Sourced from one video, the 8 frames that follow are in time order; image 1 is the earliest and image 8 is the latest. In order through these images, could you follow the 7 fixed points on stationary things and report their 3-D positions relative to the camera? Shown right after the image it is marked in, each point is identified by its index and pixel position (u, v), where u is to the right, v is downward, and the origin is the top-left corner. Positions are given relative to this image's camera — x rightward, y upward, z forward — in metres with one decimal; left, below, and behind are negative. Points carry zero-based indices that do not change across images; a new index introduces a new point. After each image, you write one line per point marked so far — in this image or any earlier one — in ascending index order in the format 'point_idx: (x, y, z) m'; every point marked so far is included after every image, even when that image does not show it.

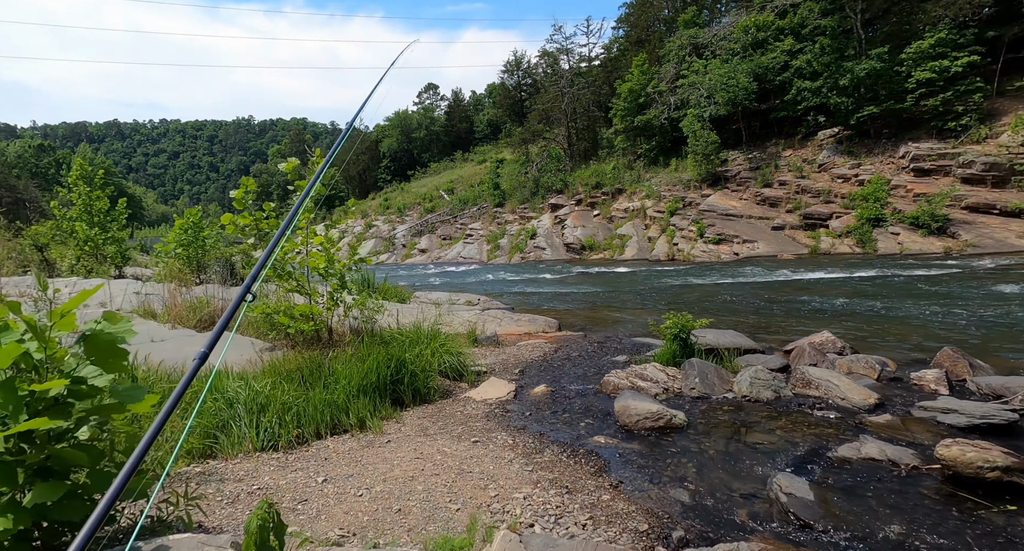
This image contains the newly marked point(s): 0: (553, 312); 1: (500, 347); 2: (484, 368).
0: (+0.9, -0.8, +12.2) m
1: (-0.2, -1.0, +8.3) m
2: (-0.3, -1.1, +6.8) m
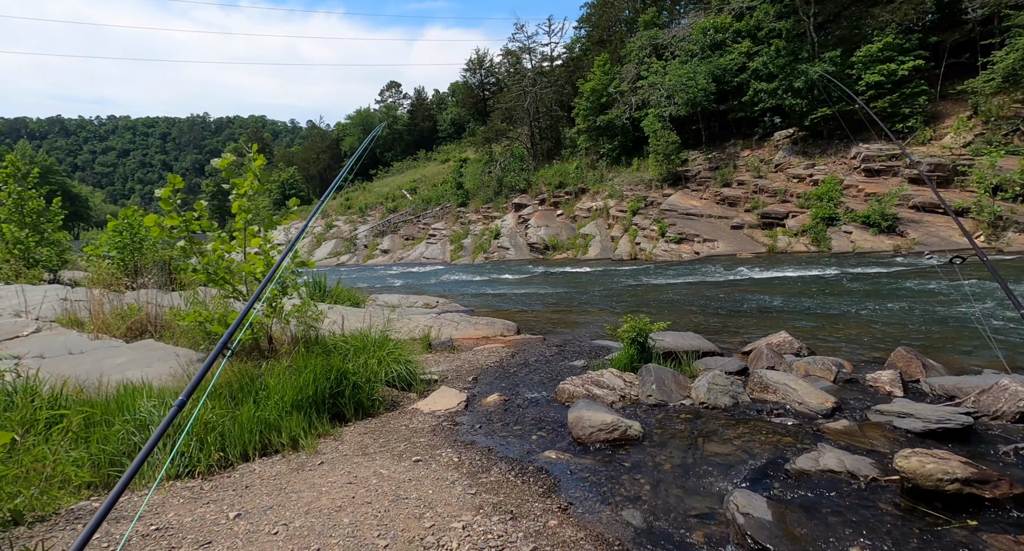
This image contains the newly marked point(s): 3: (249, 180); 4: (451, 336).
0: (0.0, -0.8, +11.9) m
1: (-0.8, -1.1, +8.0) m
2: (-0.9, -1.1, +6.5) m
3: (-2.9, +1.1, +6.4) m
4: (-1.0, -1.0, +9.2) m
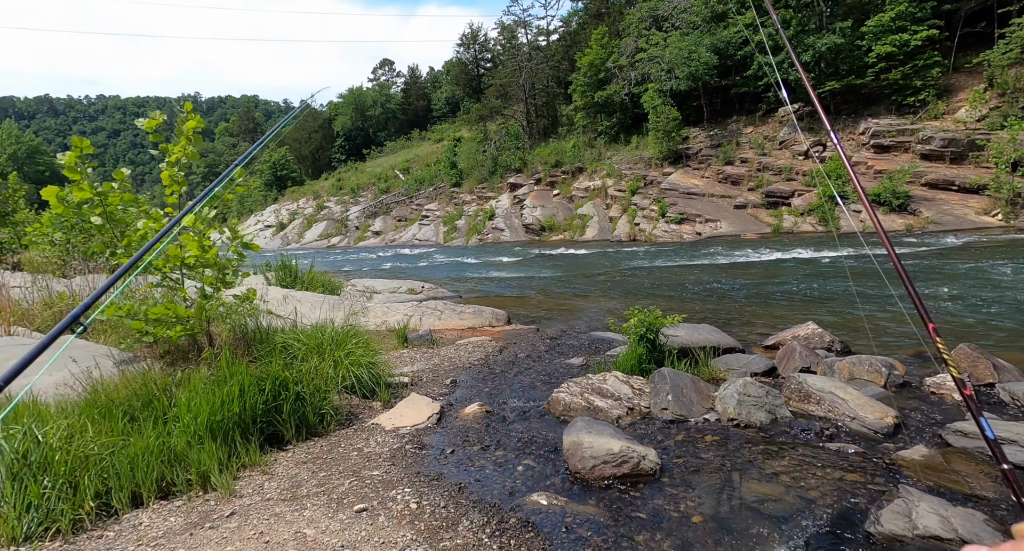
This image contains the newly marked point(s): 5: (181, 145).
0: (-0.1, -0.5, +10.9) m
1: (-0.9, -0.9, +7.0) m
2: (-1.0, -1.0, +5.5) m
3: (-3.0, +1.2, +5.3) m
4: (-1.1, -0.8, +8.2) m
5: (-3.0, +1.2, +5.3) m
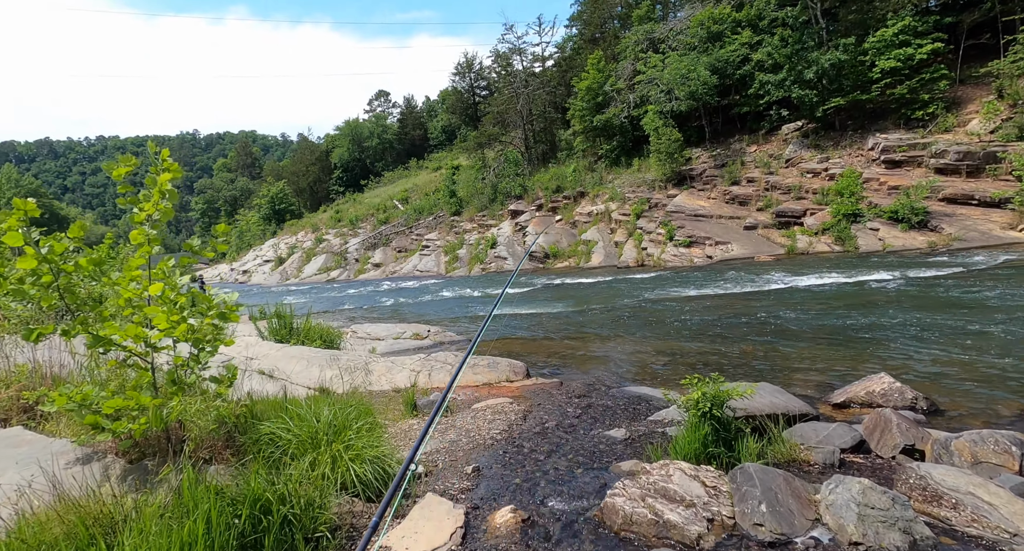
0: (+0.1, -1.2, +10.0) m
1: (-0.7, -1.5, +6.1) m
2: (-0.7, -1.5, +4.6) m
3: (-2.8, +0.6, +4.5) m
4: (-0.9, -1.4, +7.3) m
5: (-2.8, +0.6, +4.5) m
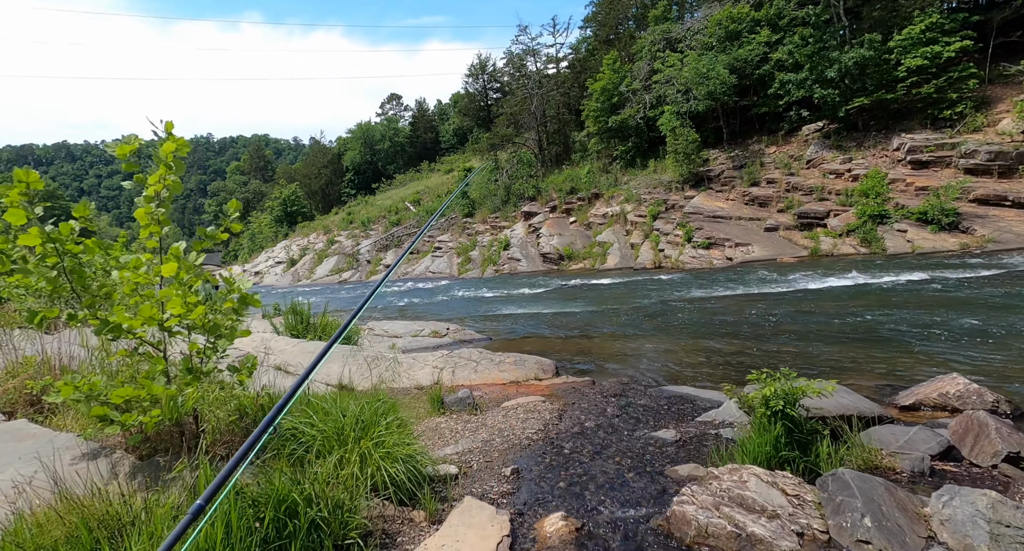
0: (+0.5, -1.2, +9.6) m
1: (-0.3, -1.4, +5.7) m
2: (-0.4, -1.4, +4.2) m
3: (-2.5, +0.7, +4.1) m
4: (-0.5, -1.3, +6.9) m
5: (-2.5, +0.7, +4.1) m
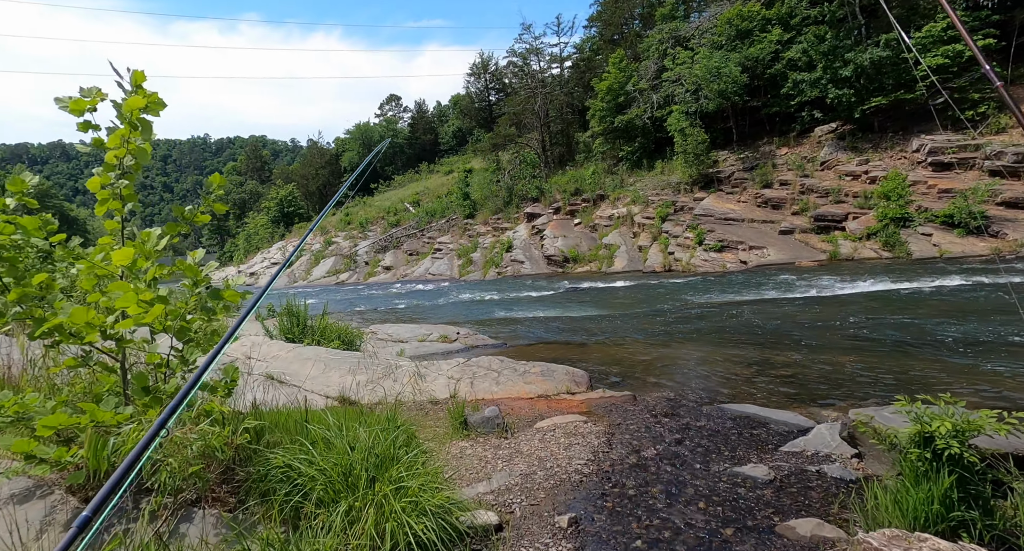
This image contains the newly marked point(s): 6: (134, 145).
0: (+0.8, -1.2, +8.7) m
1: (0.0, -1.3, +4.7) m
2: (-0.1, -1.4, +3.2) m
3: (-2.2, +0.8, +3.2) m
4: (-0.2, -1.3, +6.0) m
5: (-2.2, +0.8, +3.2) m
6: (-2.2, +0.8, +3.3) m
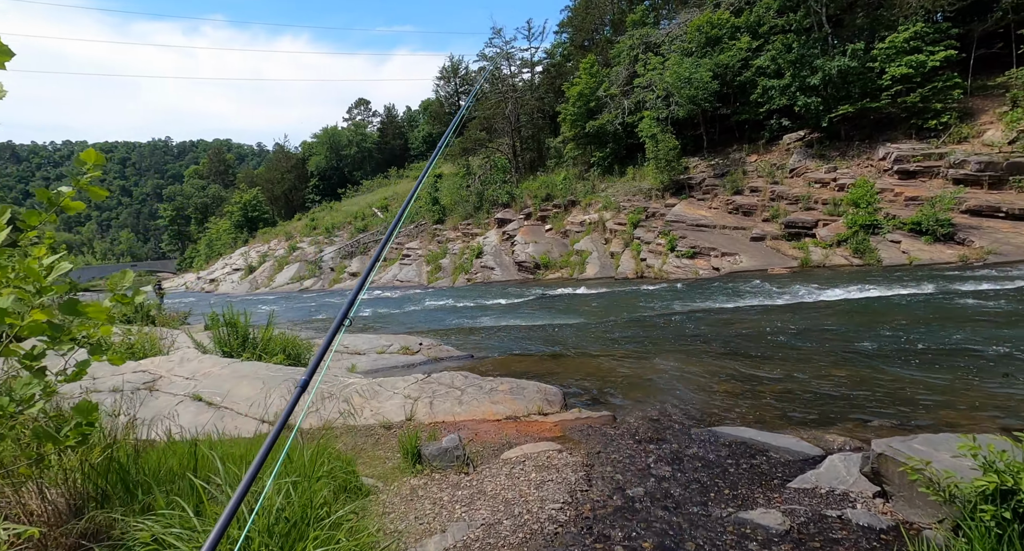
0: (+0.3, -1.3, +8.0) m
1: (-0.3, -1.4, +4.0) m
2: (-0.3, -1.4, +2.5) m
3: (-2.4, +0.8, +2.4) m
4: (-0.5, -1.3, +5.2) m
5: (-2.3, +0.8, +2.4) m
6: (-2.3, +0.7, +2.5) m
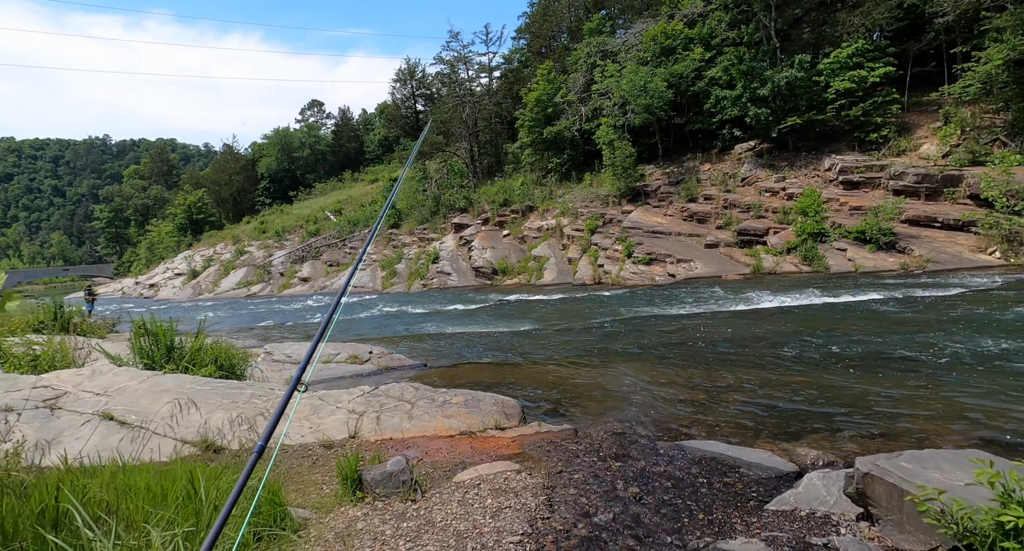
0: (-0.3, -1.3, +7.6) m
1: (-0.6, -1.4, +3.6) m
2: (-0.5, -1.4, +2.1) m
3: (-2.5, +0.8, +1.8) m
4: (-0.9, -1.4, +4.8) m
5: (-2.5, +0.8, +1.8) m
6: (-2.5, +0.7, +1.9) m
